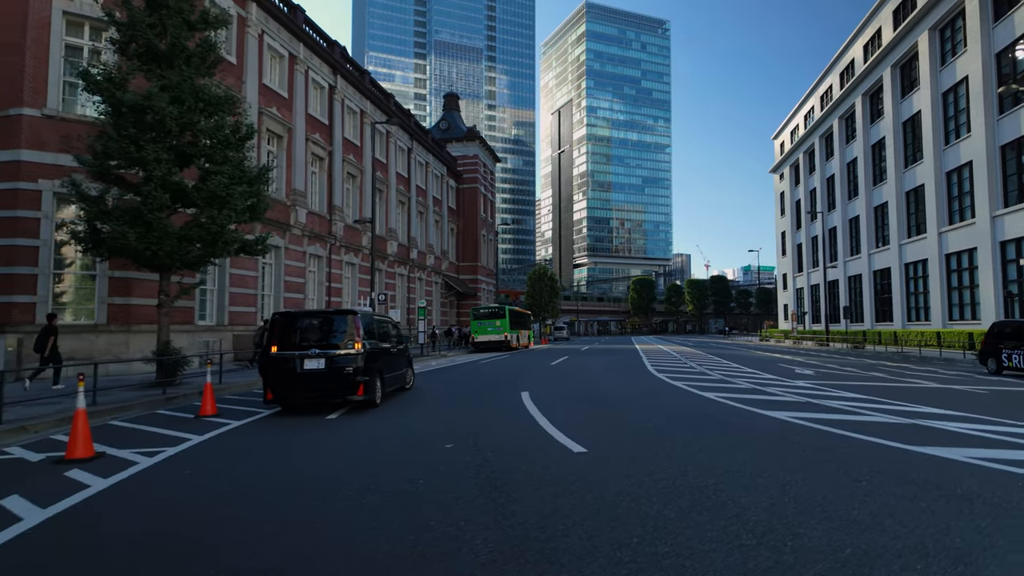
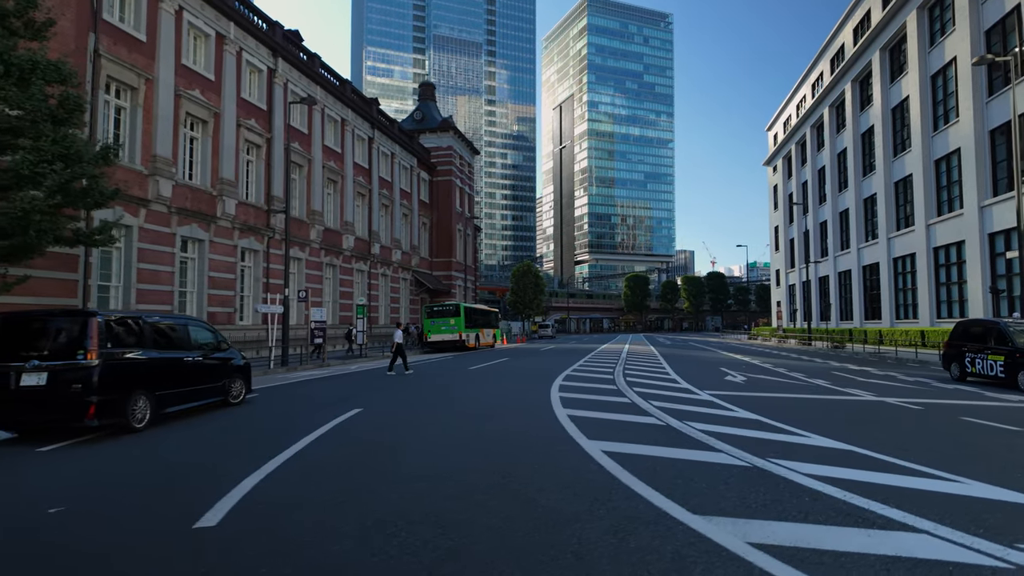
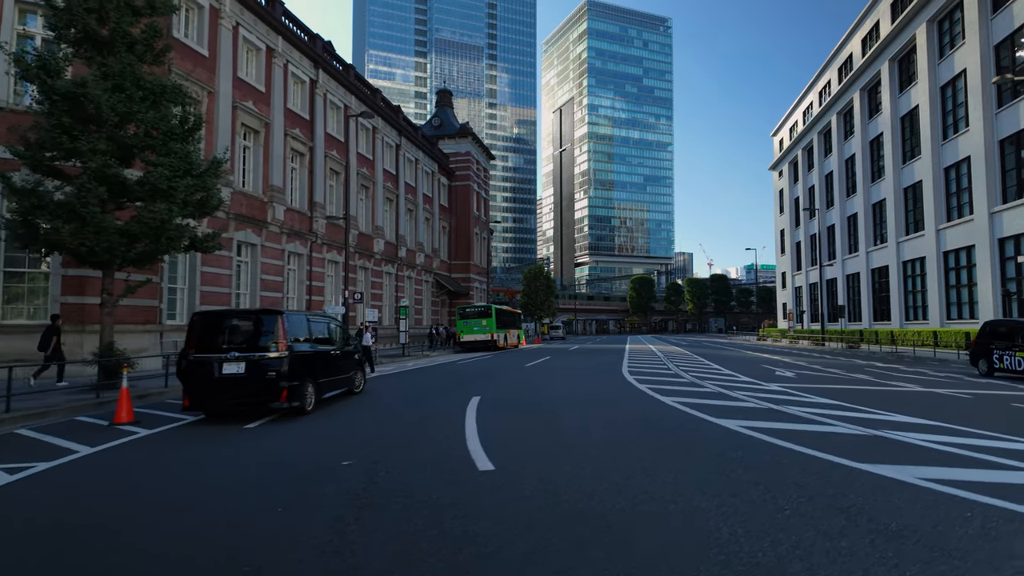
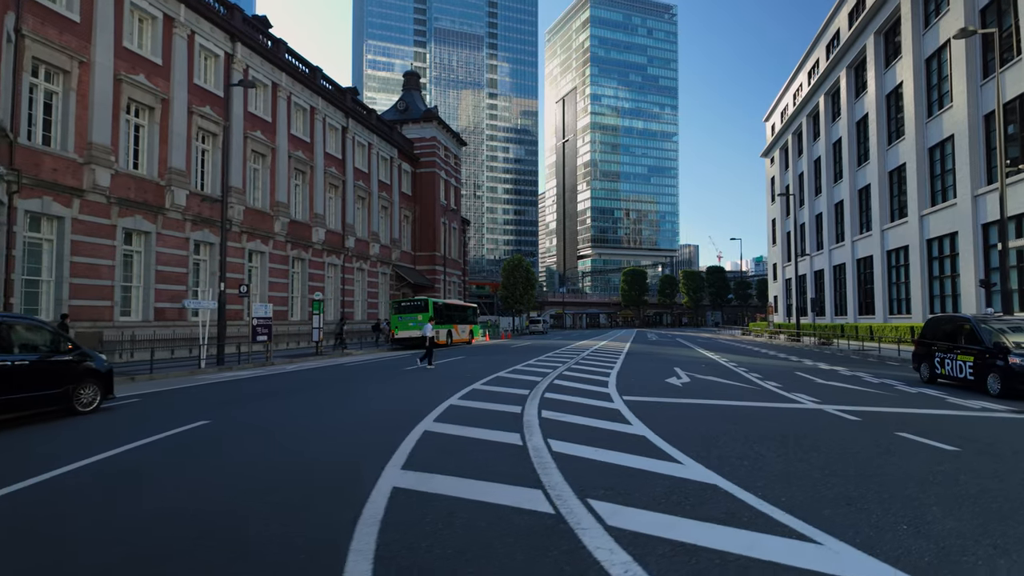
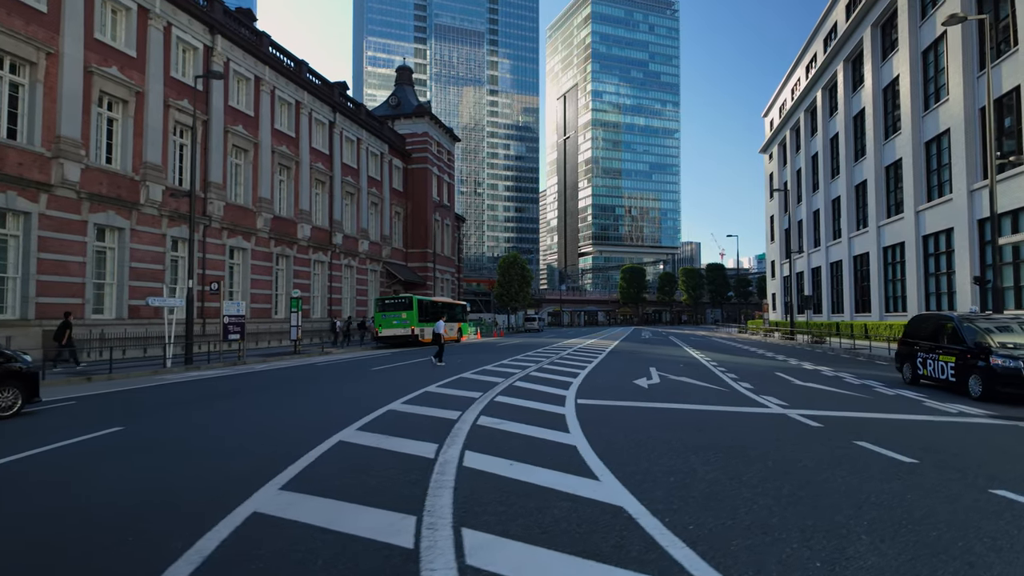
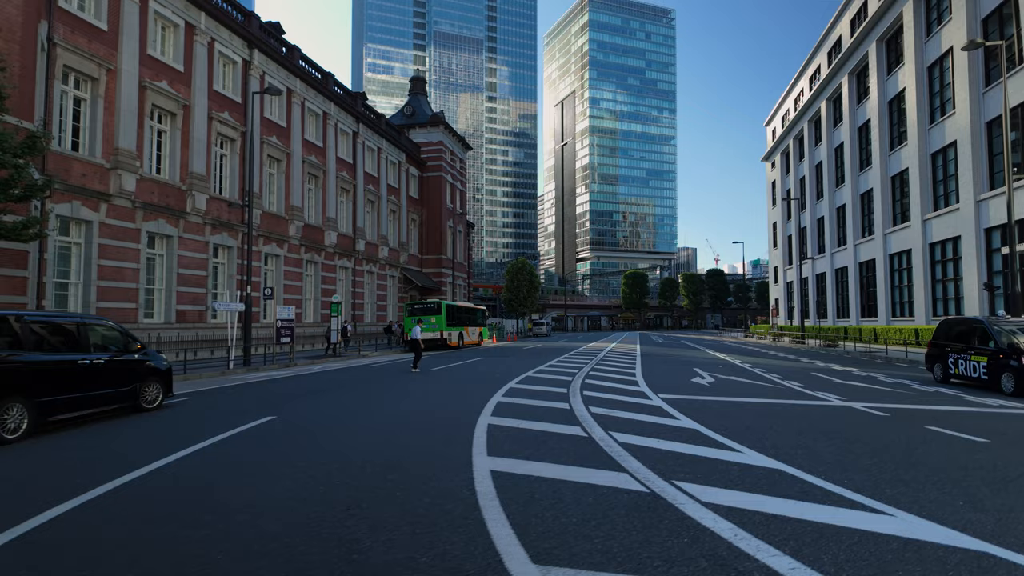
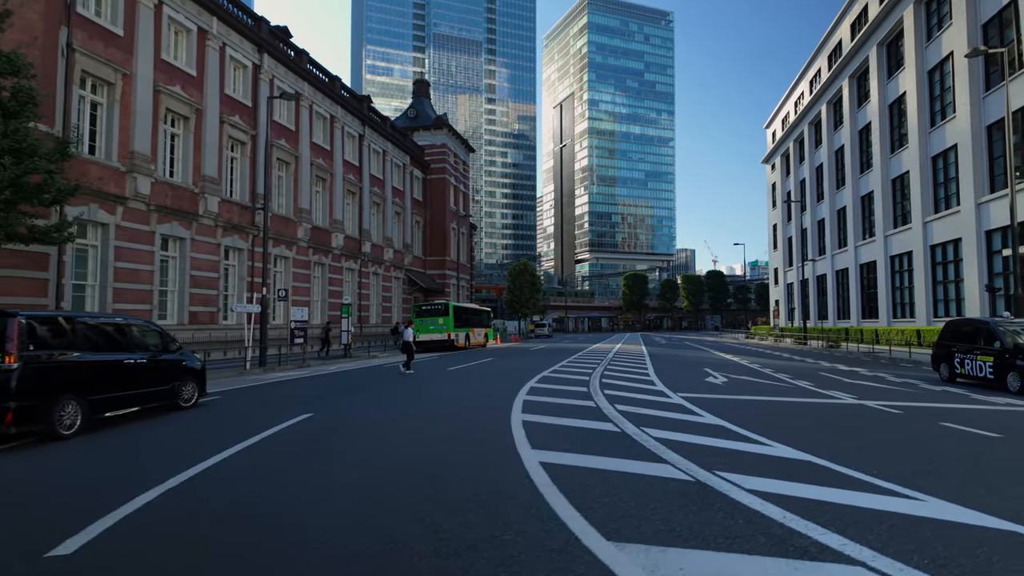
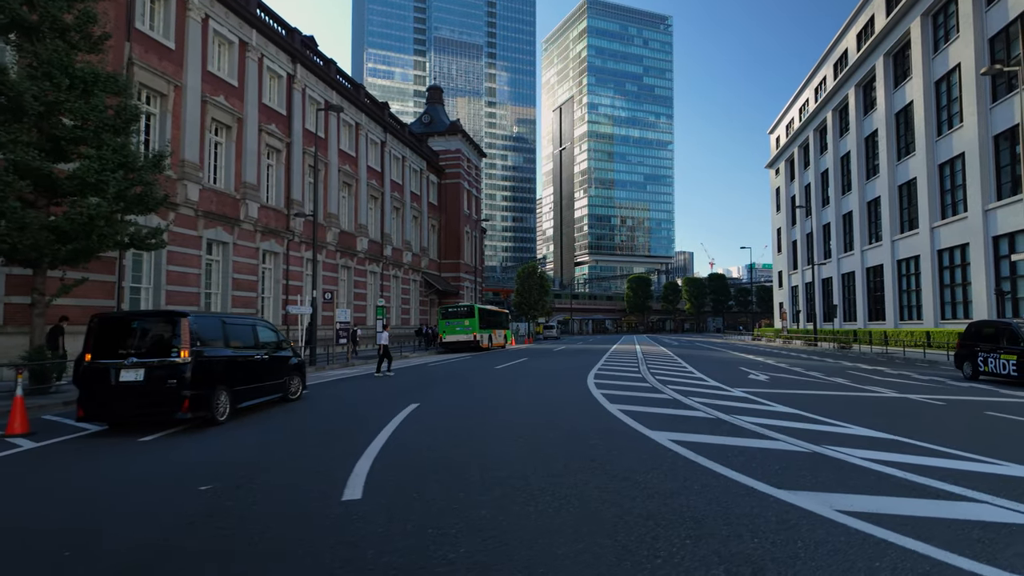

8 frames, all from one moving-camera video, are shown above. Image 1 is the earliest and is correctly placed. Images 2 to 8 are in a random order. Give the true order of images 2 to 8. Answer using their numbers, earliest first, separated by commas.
3, 8, 2, 7, 6, 4, 5
